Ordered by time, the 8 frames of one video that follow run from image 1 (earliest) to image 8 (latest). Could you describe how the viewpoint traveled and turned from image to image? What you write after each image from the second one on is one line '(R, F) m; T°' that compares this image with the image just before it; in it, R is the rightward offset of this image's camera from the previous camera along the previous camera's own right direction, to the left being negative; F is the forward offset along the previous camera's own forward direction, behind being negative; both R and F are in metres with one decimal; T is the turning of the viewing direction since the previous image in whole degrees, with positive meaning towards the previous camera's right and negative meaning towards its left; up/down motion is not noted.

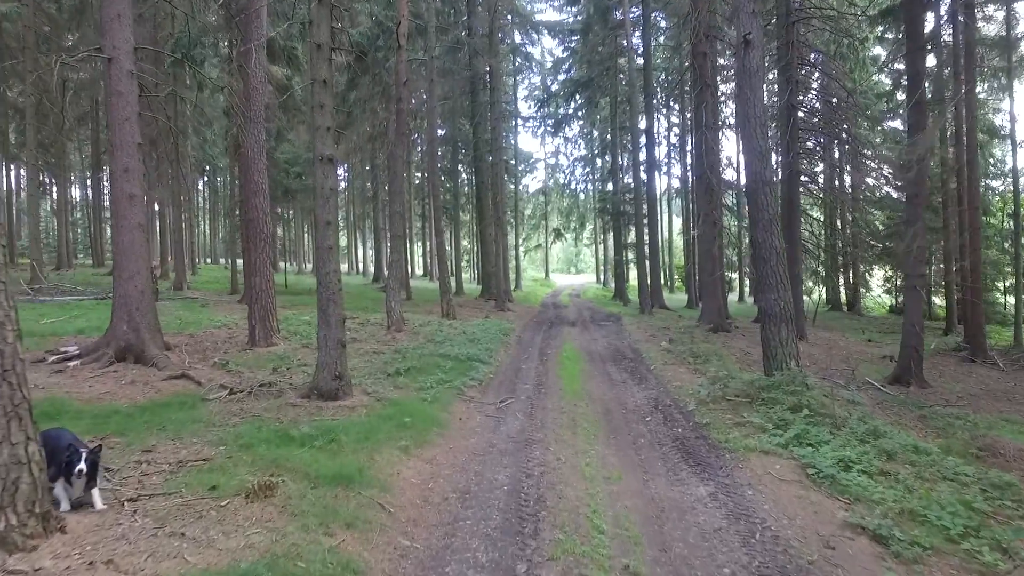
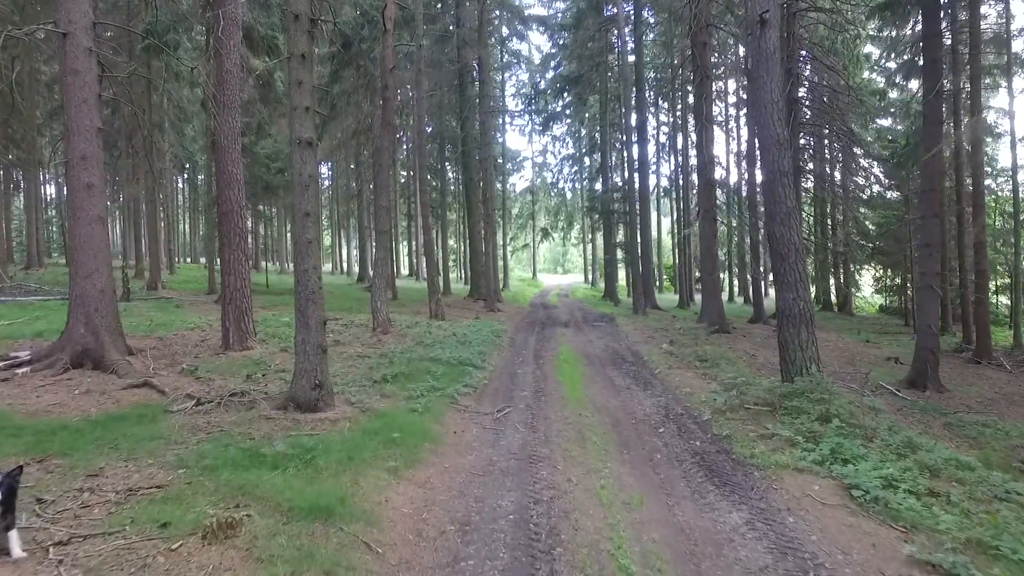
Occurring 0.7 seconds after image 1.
(-0.1, +0.6) m; +1°
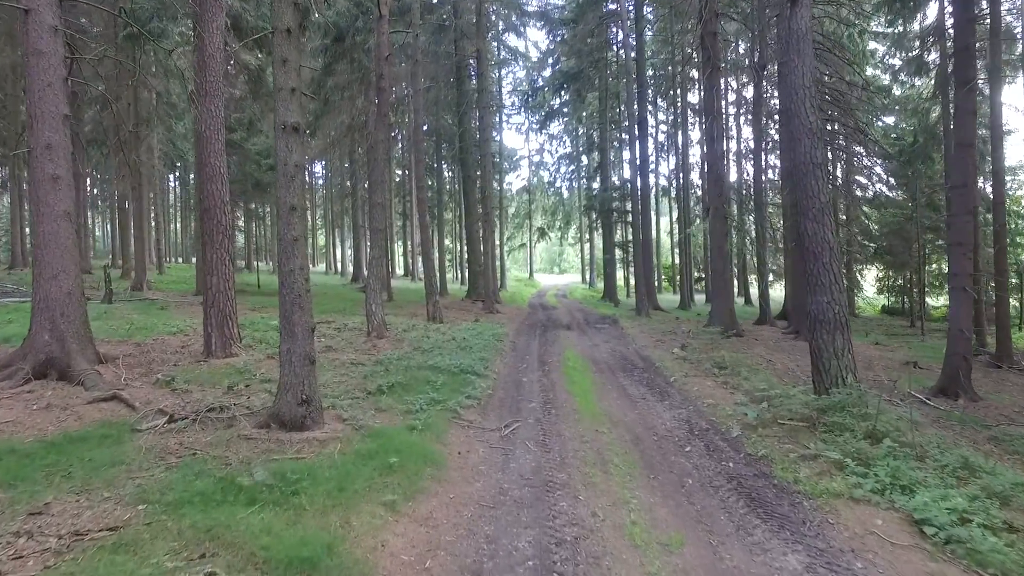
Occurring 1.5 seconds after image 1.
(-0.1, +0.6) m; 0°
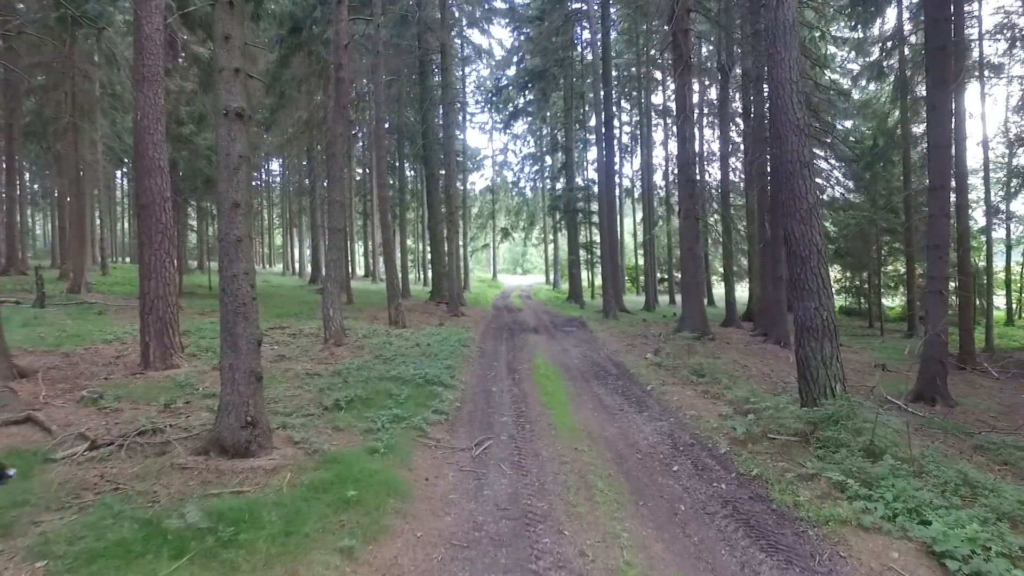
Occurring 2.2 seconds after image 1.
(-0.1, +0.5) m; +3°
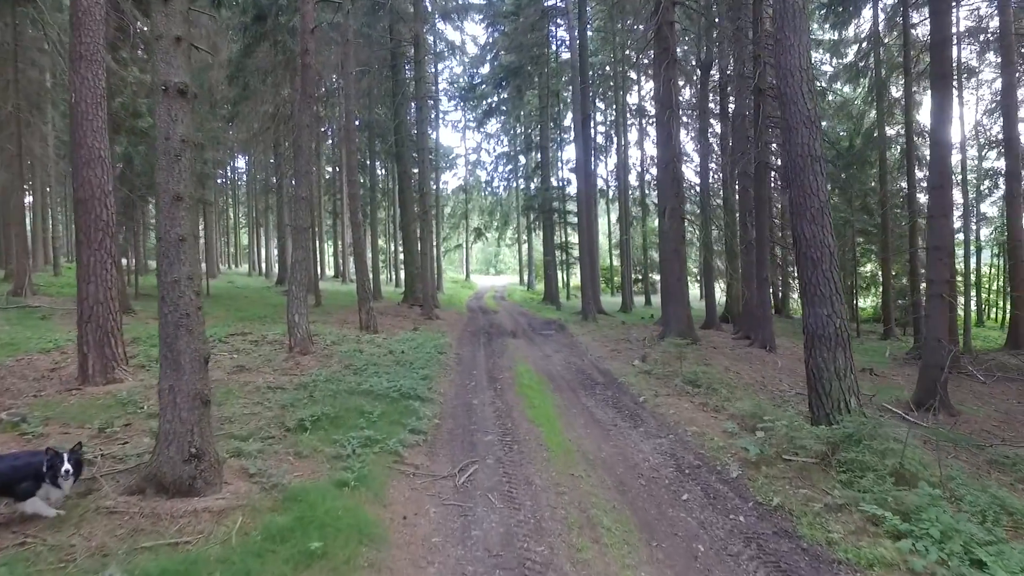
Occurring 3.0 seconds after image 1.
(-0.1, +0.6) m; +3°
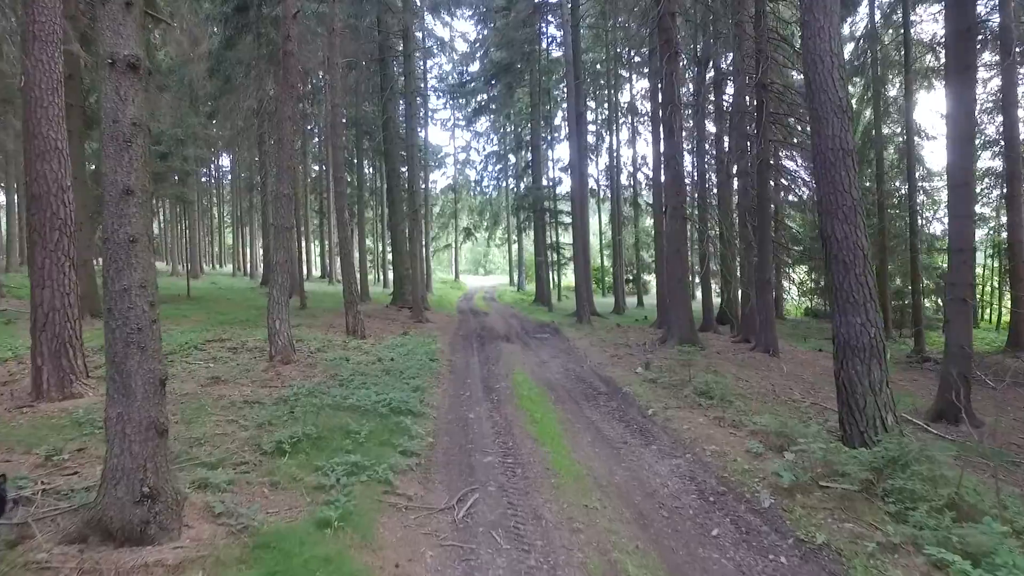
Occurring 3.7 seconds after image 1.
(-0.1, +0.6) m; +1°
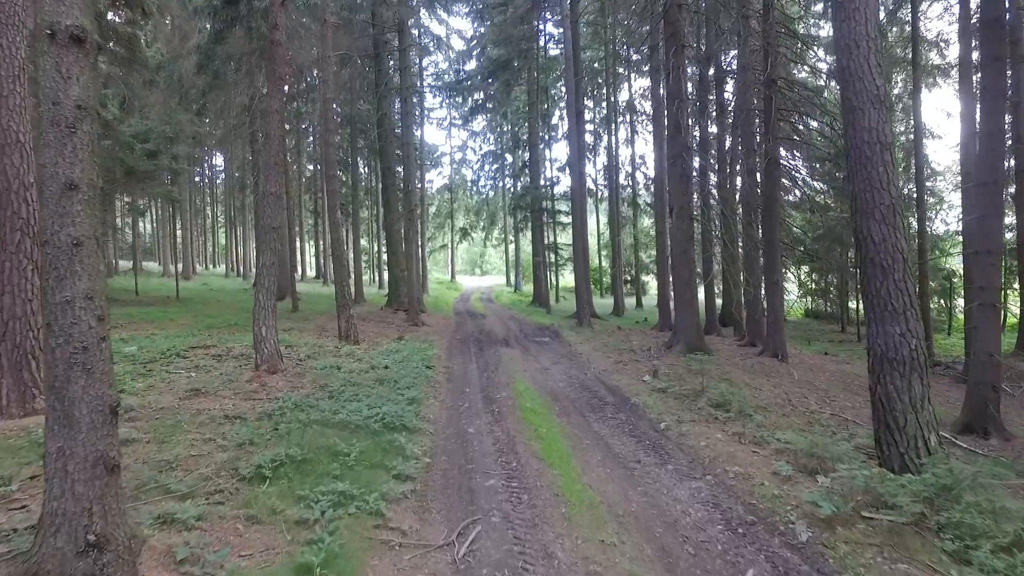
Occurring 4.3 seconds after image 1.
(-0.1, +0.5) m; 0°
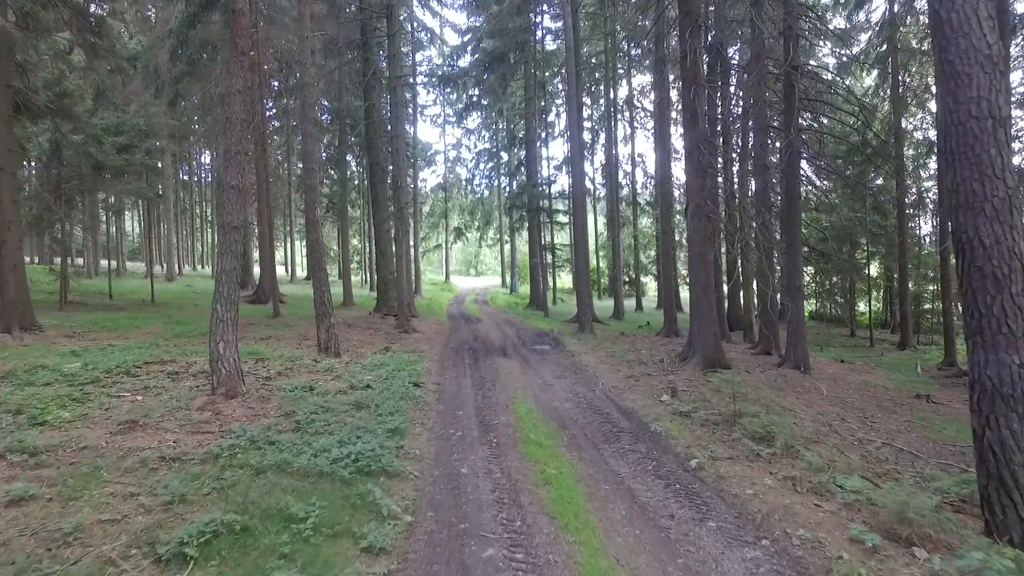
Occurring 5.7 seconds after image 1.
(-0.1, +1.1) m; 0°
